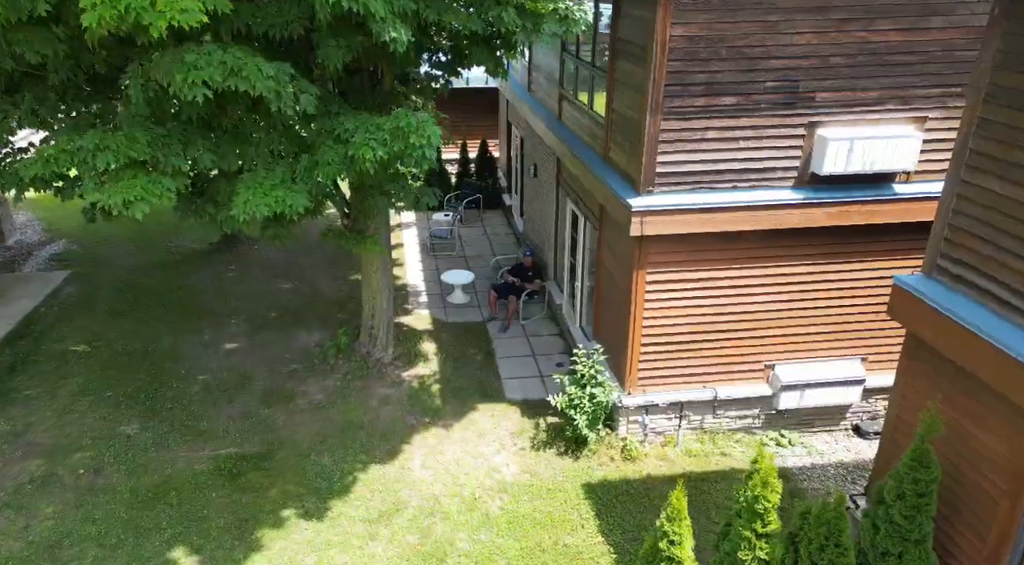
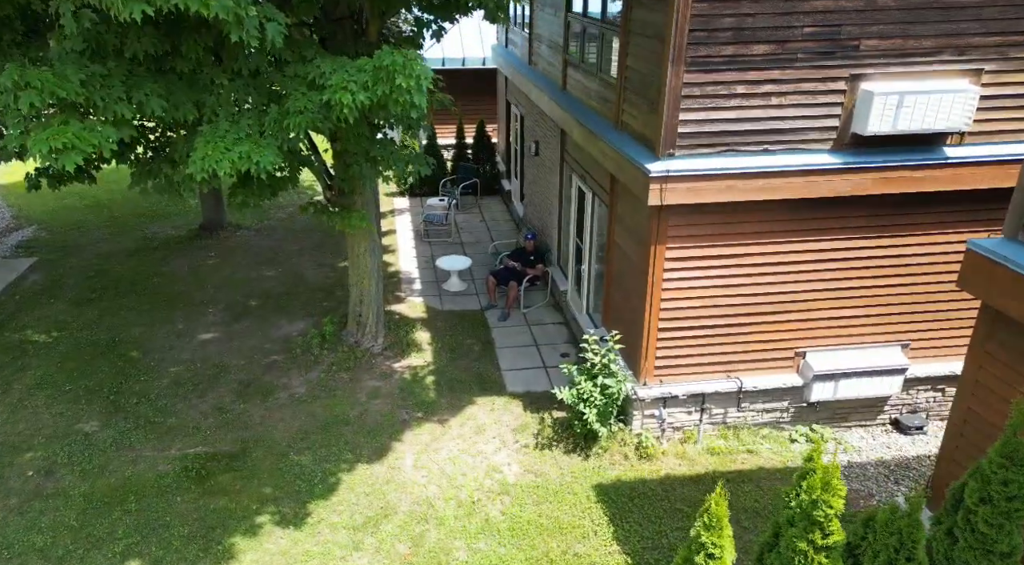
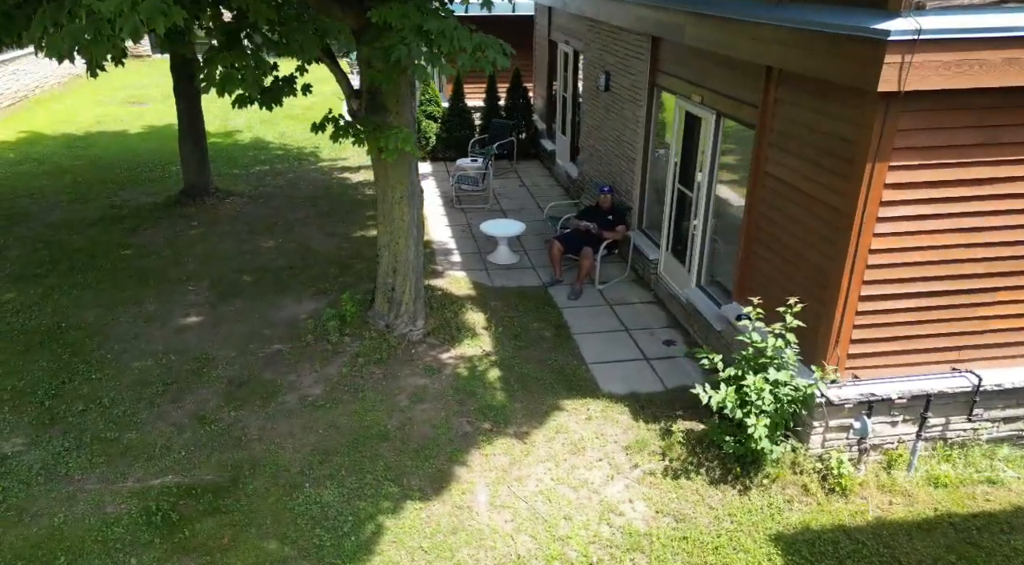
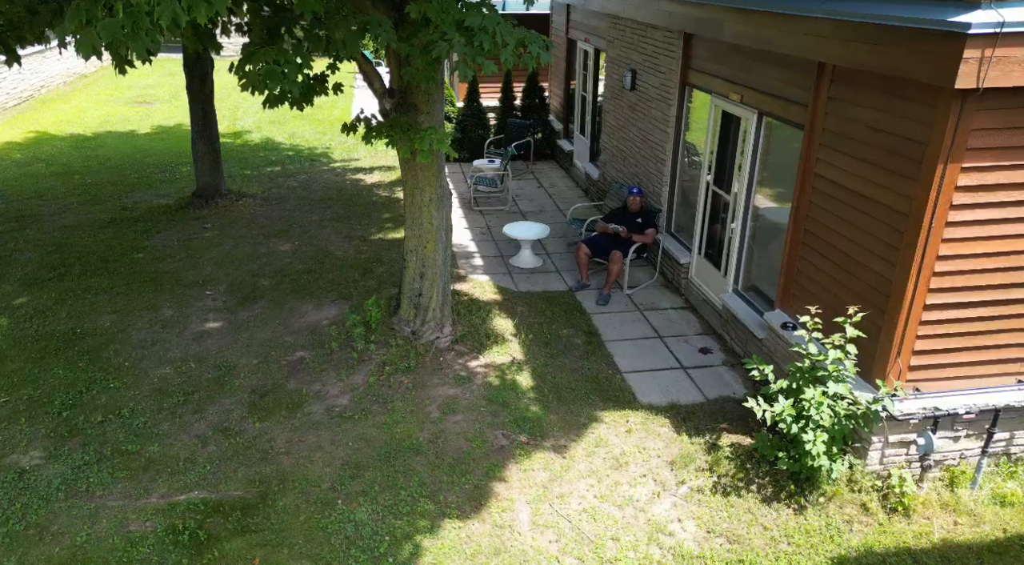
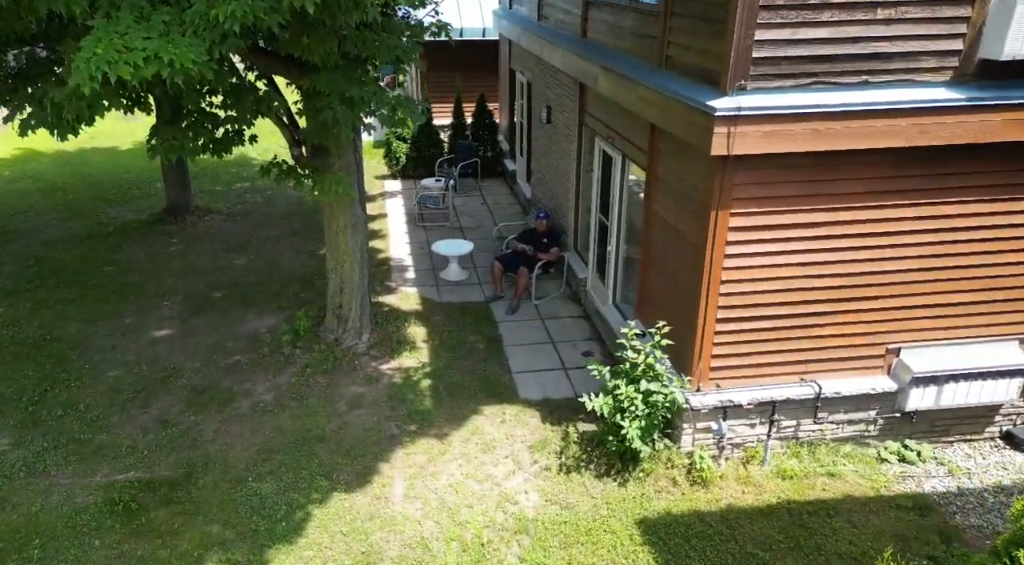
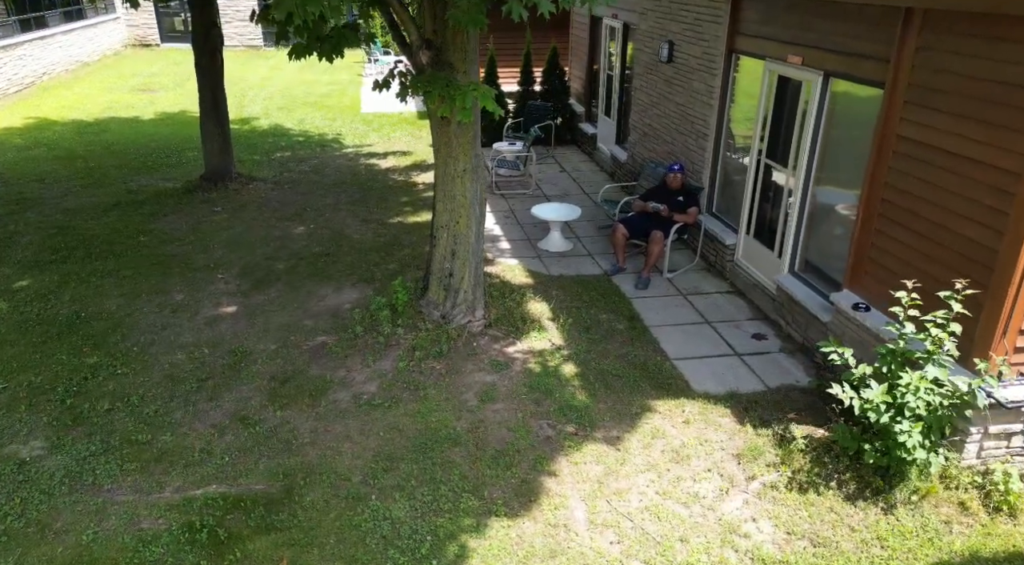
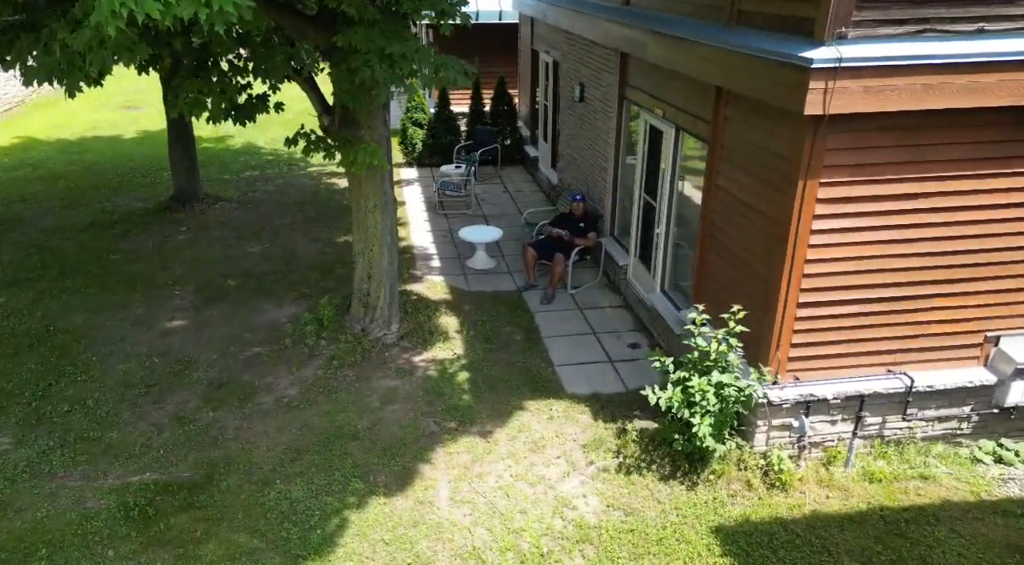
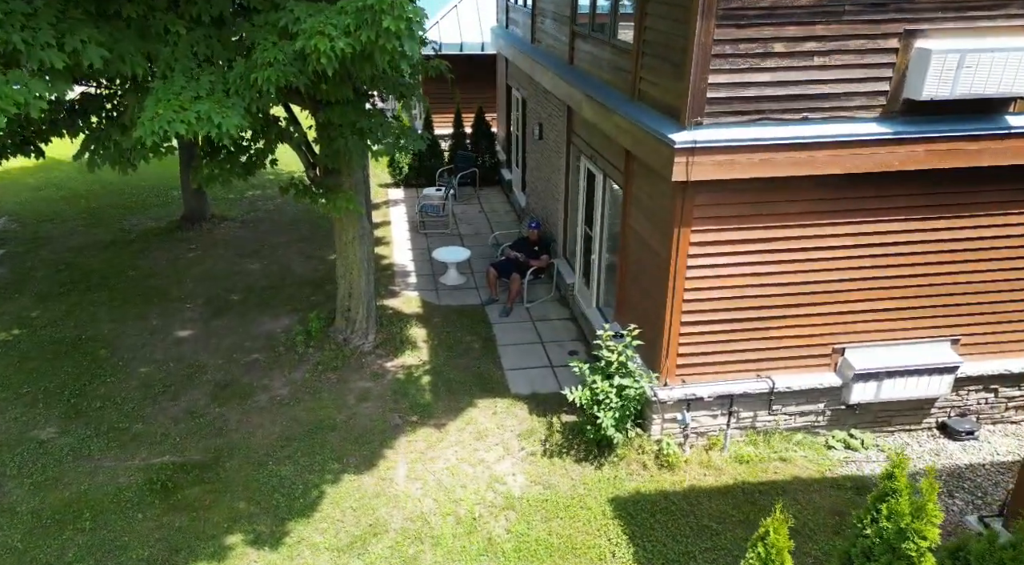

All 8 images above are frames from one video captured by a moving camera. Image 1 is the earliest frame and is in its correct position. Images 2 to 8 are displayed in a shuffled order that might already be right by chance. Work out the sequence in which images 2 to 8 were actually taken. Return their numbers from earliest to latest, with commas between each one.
2, 8, 5, 7, 3, 4, 6
